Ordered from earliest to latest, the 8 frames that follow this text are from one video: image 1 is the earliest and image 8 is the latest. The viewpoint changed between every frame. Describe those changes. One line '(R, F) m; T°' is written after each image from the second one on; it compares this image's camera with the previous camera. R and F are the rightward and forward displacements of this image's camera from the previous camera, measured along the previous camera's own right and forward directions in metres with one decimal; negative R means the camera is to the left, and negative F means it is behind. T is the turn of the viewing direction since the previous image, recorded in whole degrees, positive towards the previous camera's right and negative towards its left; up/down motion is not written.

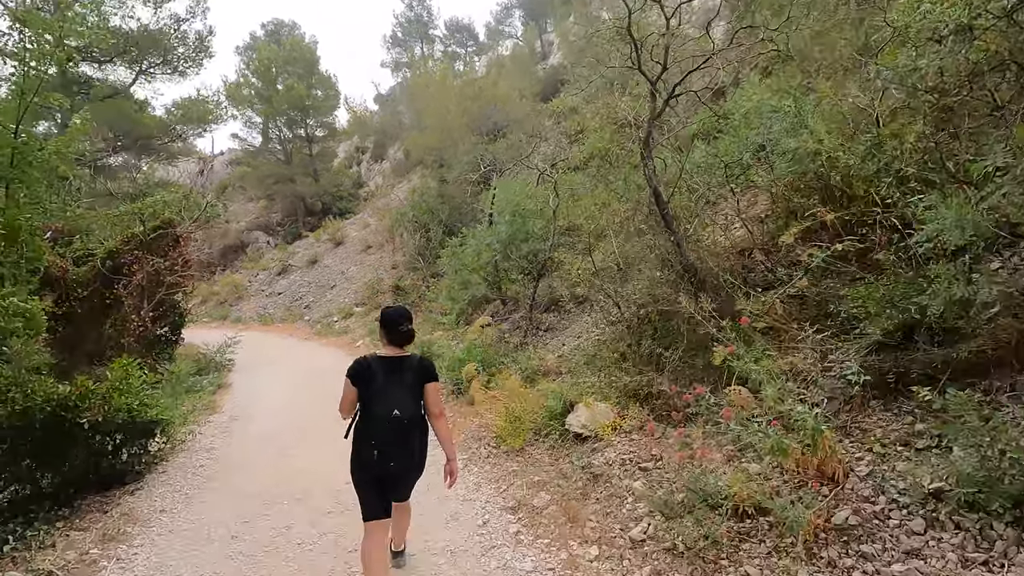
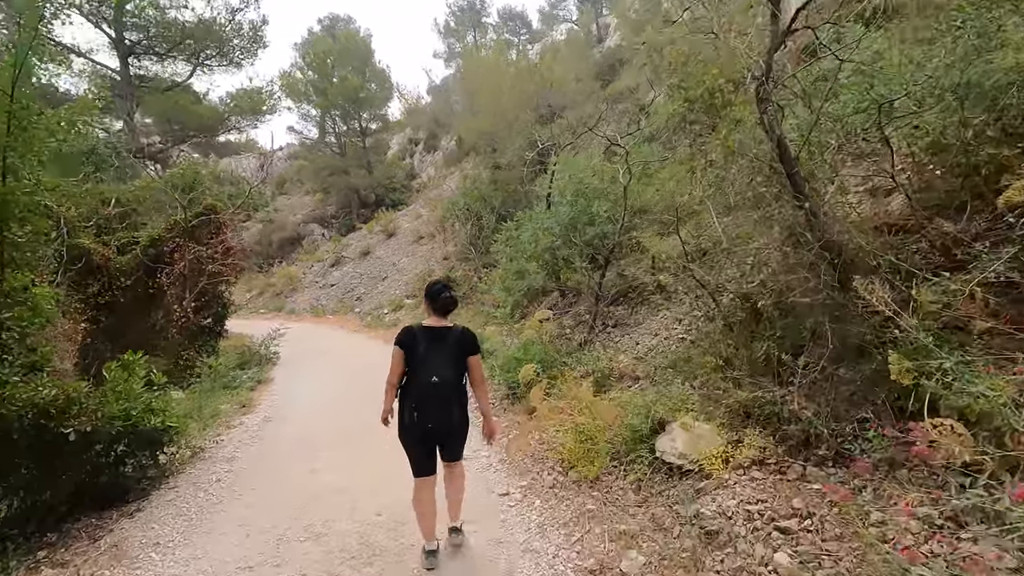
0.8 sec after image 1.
(-0.2, +1.2) m; -6°
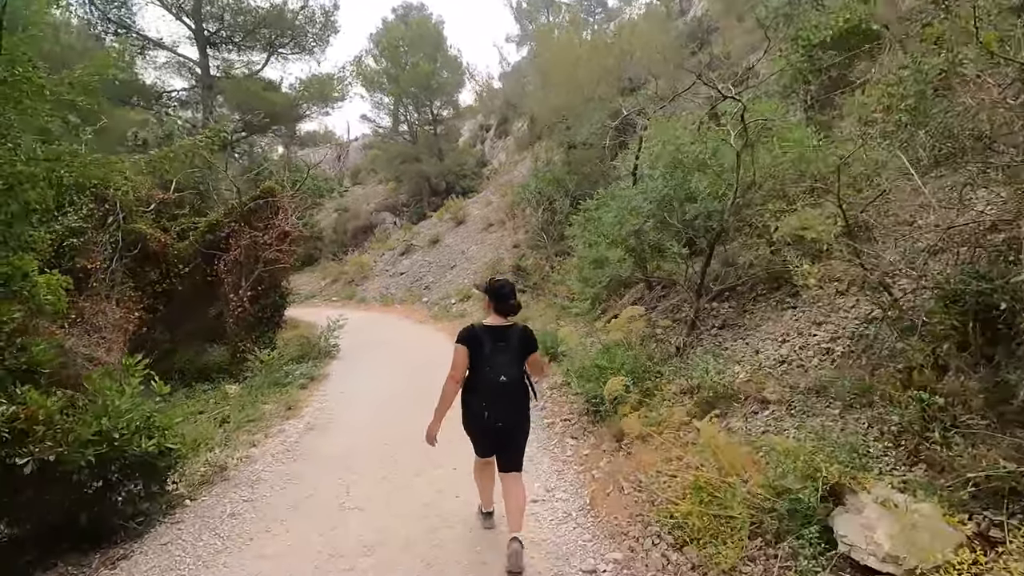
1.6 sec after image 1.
(-0.1, +1.3) m; -8°
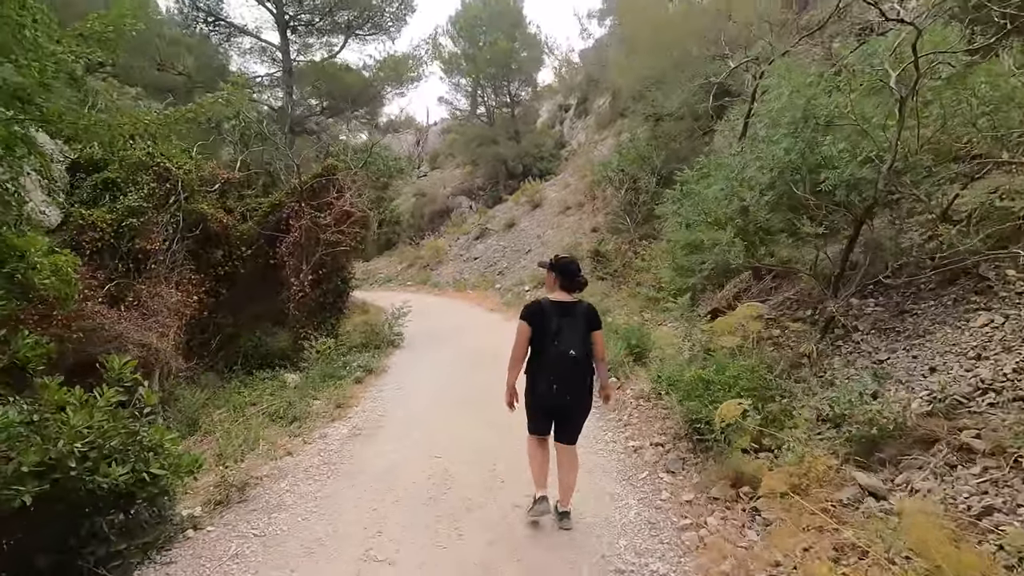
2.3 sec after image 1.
(0.0, +1.1) m; -8°
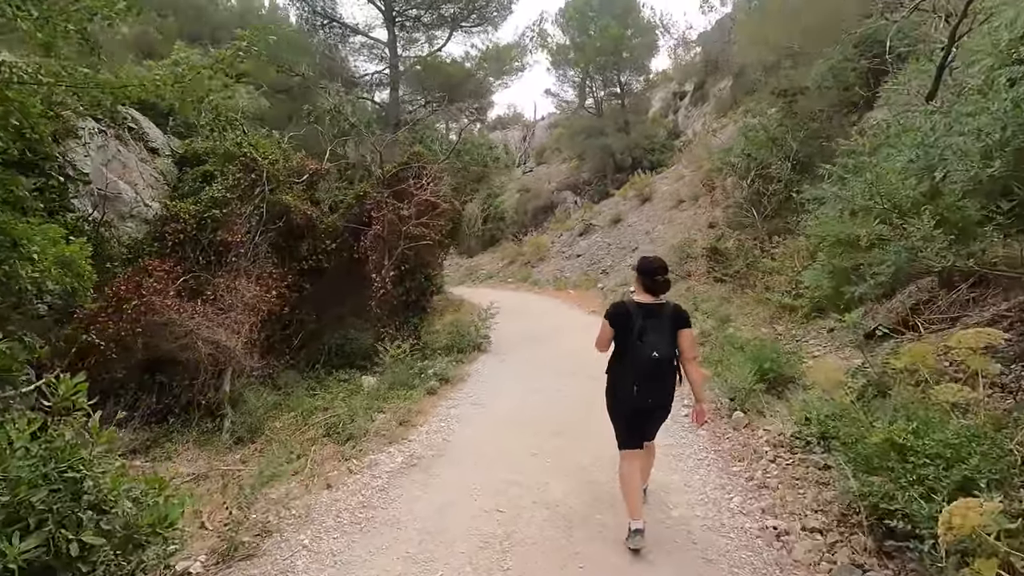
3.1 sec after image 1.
(+0.1, +1.2) m; -11°
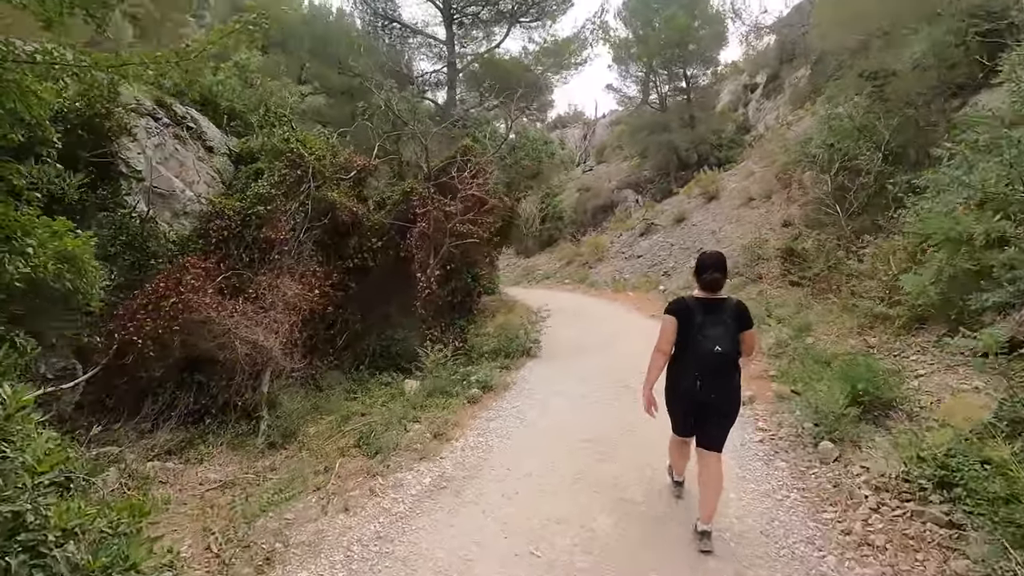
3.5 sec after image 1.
(+0.1, +0.6) m; -6°
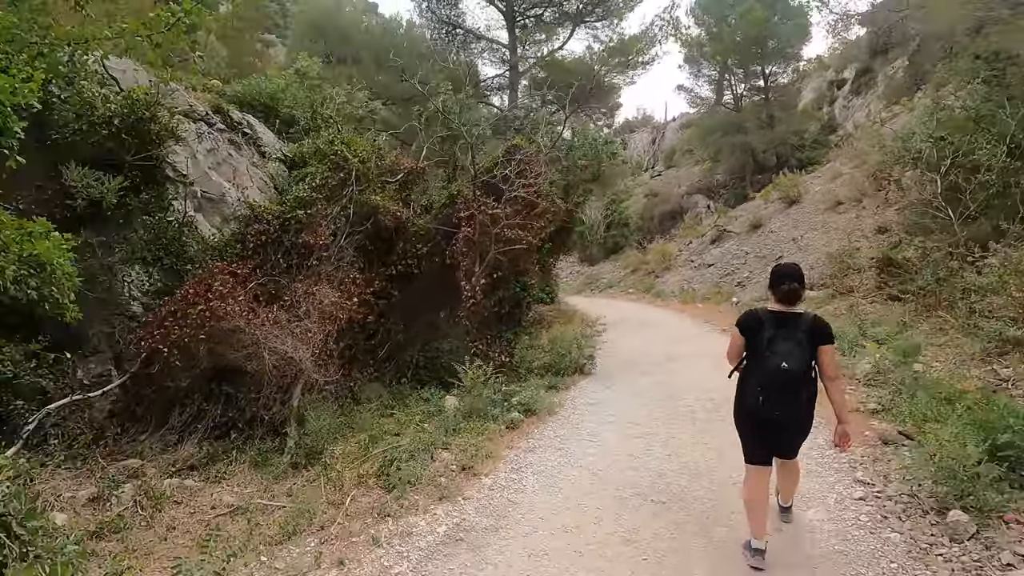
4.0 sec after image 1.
(+0.2, +0.7) m; -7°
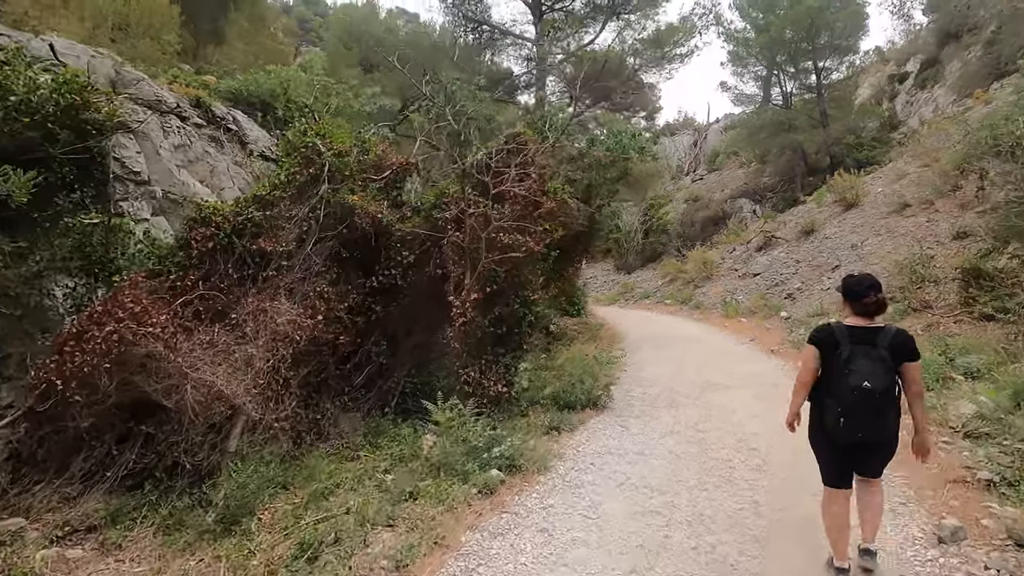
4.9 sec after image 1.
(+0.5, +1.4) m; -4°
